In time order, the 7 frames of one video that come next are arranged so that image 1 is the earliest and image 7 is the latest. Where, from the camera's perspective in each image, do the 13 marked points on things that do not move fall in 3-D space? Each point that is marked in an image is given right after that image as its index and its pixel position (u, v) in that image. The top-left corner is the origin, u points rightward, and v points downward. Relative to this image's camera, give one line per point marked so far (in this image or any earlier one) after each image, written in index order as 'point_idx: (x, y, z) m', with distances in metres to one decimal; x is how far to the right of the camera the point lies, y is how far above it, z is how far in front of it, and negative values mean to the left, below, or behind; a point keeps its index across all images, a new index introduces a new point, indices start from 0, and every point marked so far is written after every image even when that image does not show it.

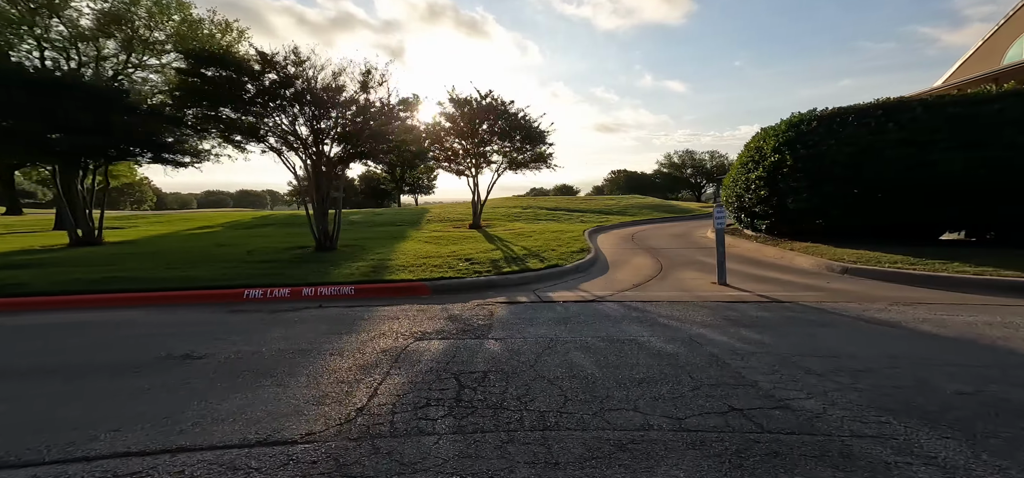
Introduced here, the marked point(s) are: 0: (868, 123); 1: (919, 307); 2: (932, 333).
0: (+8.1, +2.9, +9.1) m
1: (+3.8, -0.6, +3.8) m
2: (+3.0, -0.7, +3.0) m
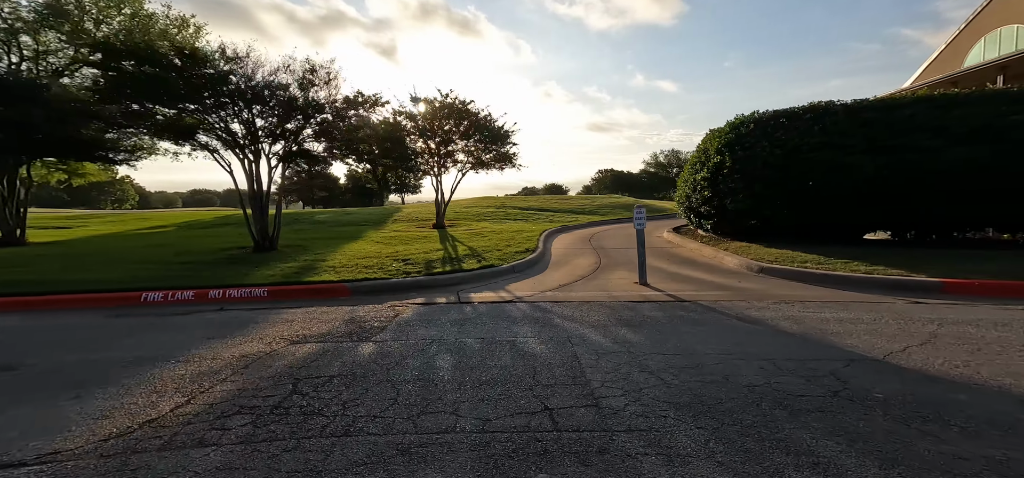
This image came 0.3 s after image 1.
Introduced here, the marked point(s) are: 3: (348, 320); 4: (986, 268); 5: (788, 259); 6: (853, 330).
0: (+6.9, +2.8, +9.8) m
1: (+3.0, -0.7, +4.3) m
2: (+2.2, -0.8, +3.4) m
3: (-1.3, -0.6, +3.1) m
4: (+6.6, -0.4, +5.8) m
5: (+4.9, -0.4, +7.5) m
6: (+2.7, -0.7, +3.3) m
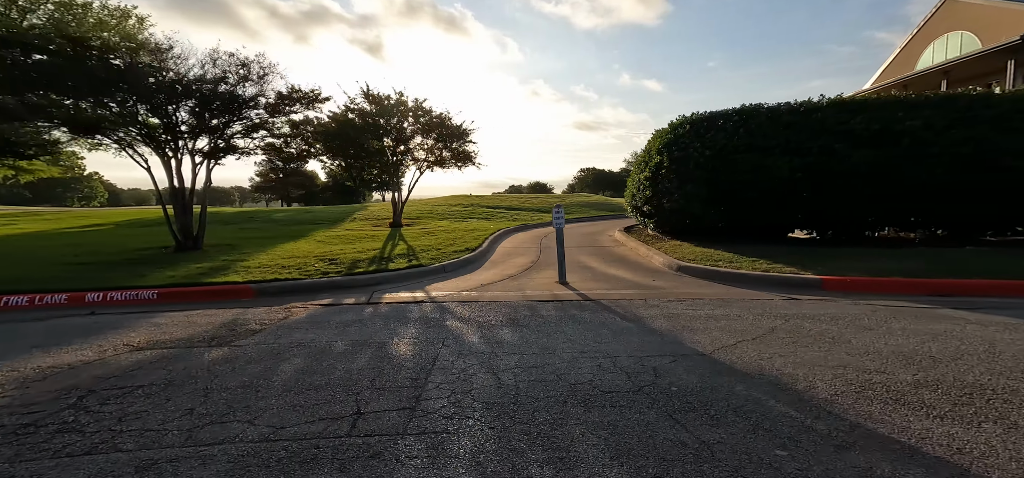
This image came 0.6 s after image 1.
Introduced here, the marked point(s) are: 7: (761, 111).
0: (+5.5, +2.9, +10.4) m
1: (+1.9, -0.7, +4.7) m
2: (+1.3, -0.8, +3.7) m
3: (-2.2, -0.7, +3.2) m
4: (+5.5, -0.4, +6.4) m
5: (+3.7, -0.4, +8.0) m
6: (+1.8, -0.8, +3.7) m
7: (+6.2, +3.3, +10.1) m
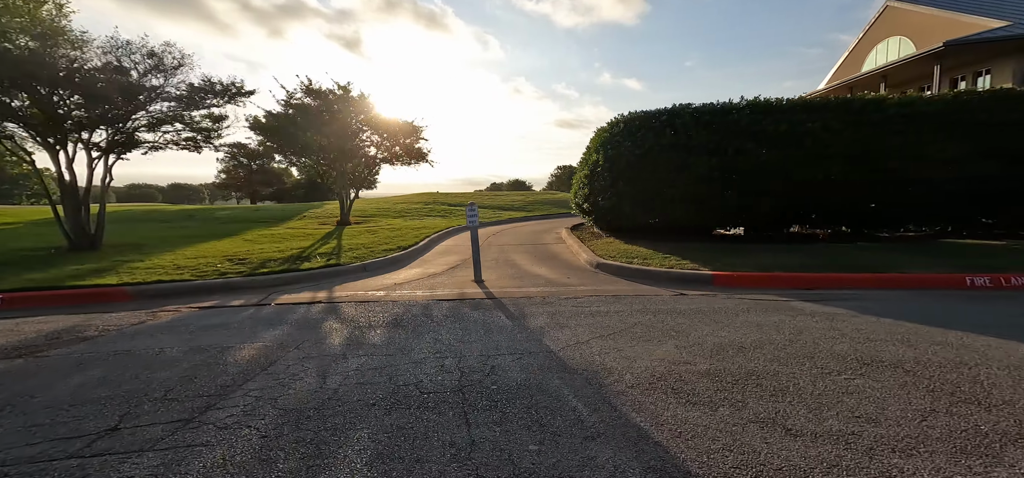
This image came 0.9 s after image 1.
0: (+3.8, +3.0, +10.9) m
1: (+0.7, -0.7, +4.9) m
2: (+0.1, -0.8, +3.9) m
3: (-3.3, -0.7, +3.0) m
4: (+4.1, -0.4, +6.9) m
5: (+2.2, -0.3, +8.4) m
6: (+0.7, -0.8, +3.9) m
7: (+4.6, +3.4, +10.6) m
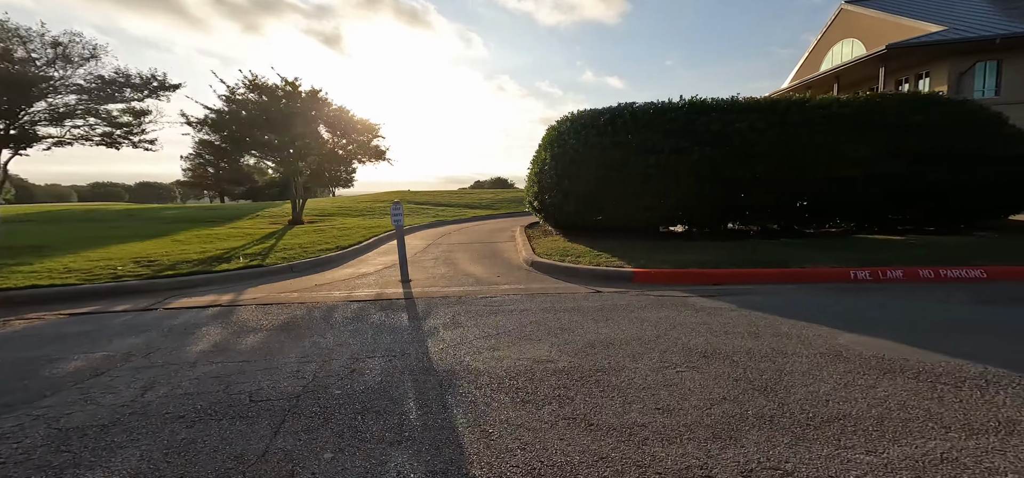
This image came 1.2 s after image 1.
0: (+2.3, +3.0, +11.0) m
1: (-0.3, -0.7, +4.9) m
2: (-0.8, -0.8, +3.9) m
3: (-4.2, -0.7, +2.8) m
4: (+2.9, -0.3, +7.2) m
5: (+0.9, -0.3, +8.5) m
6: (-0.3, -0.8, +3.9) m
7: (+3.1, +3.4, +10.9) m
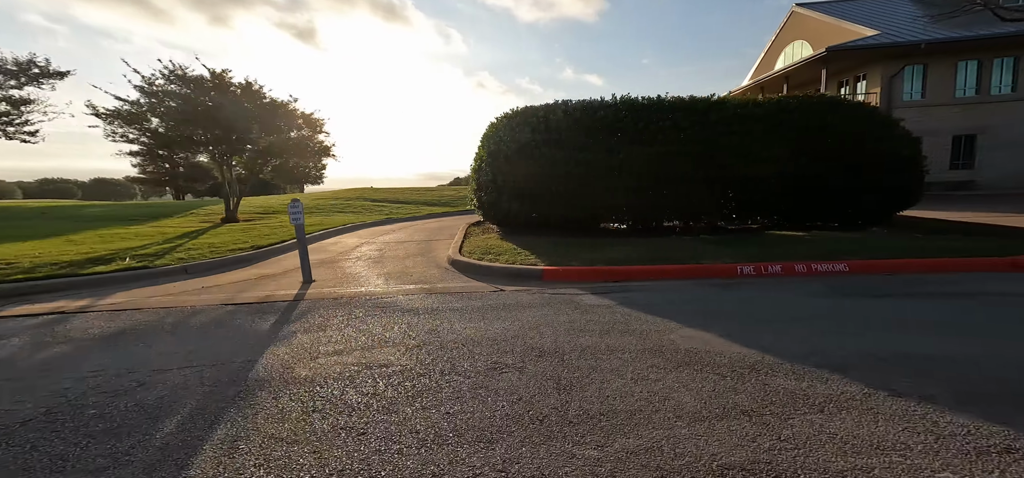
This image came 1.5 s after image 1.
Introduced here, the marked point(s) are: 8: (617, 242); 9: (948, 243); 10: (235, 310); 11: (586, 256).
0: (+0.5, +3.1, +11.0) m
1: (-1.6, -0.7, +4.7) m
2: (-2.0, -0.8, +3.6) m
3: (-5.3, -0.8, +2.3) m
4: (+1.5, -0.3, +7.2) m
5: (-0.7, -0.2, +8.4) m
6: (-1.5, -0.8, +3.7) m
7: (+1.3, +3.5, +10.9) m
8: (+2.3, -0.1, +8.8) m
9: (+7.8, -0.1, +7.3) m
10: (-2.6, -0.8, +3.7) m
11: (+1.3, -0.3, +7.1) m
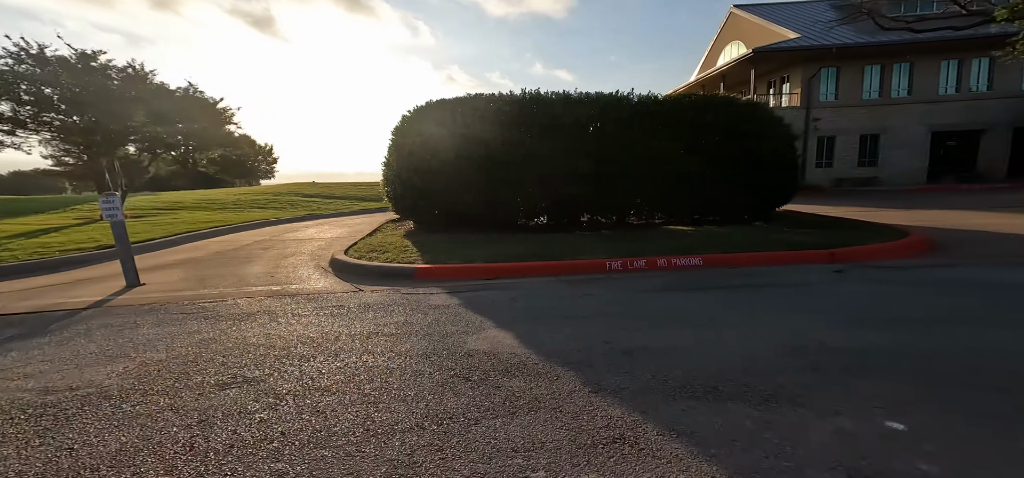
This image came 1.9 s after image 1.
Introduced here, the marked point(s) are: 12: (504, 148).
0: (-2.1, +3.2, +10.8) m
1: (-3.2, -0.7, +4.4) m
2: (-3.5, -0.9, +3.3) m
3: (-6.6, -0.9, +1.5) m
4: (-0.5, -0.2, +7.3) m
5: (-2.8, -0.2, +8.1) m
6: (-3.0, -0.8, +3.4) m
7: (-1.3, +3.6, +10.8) m
8: (+0.1, 0.0, +8.9) m
9: (+5.7, +0.1, +8.1) m
10: (-4.1, -0.9, +3.3) m
11: (-0.7, -0.3, +7.1) m
12: (-0.2, +2.3, +10.5) m
